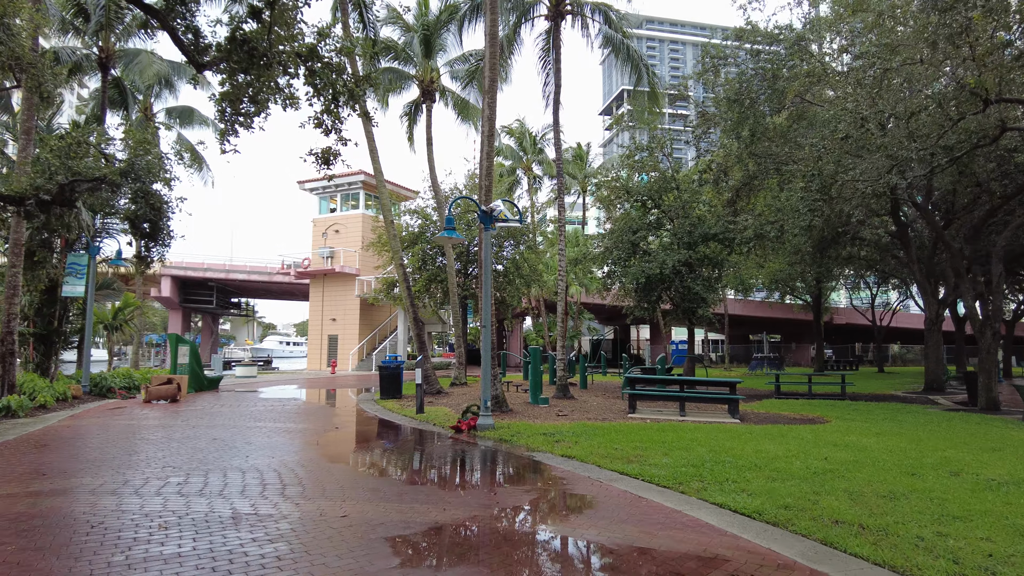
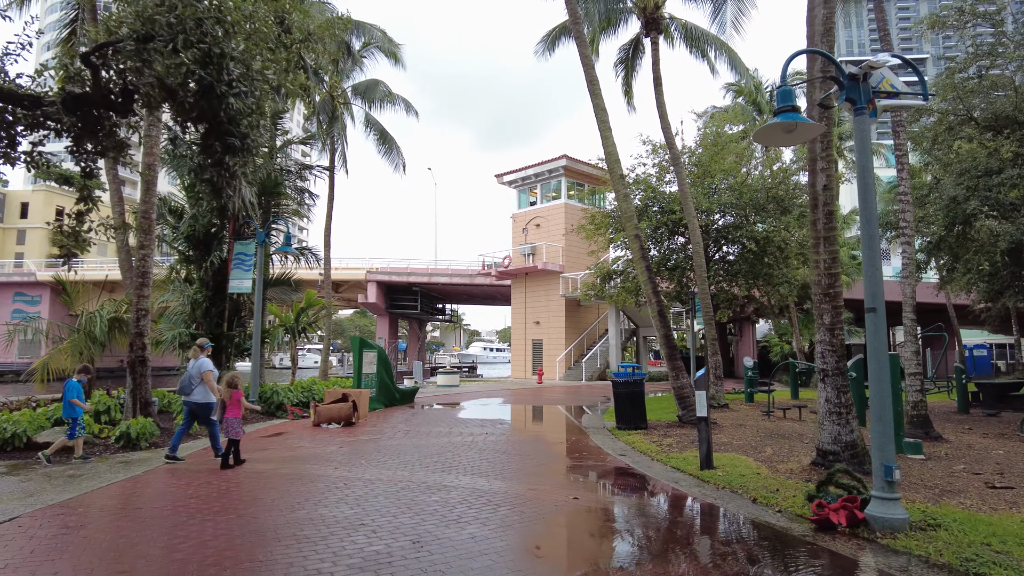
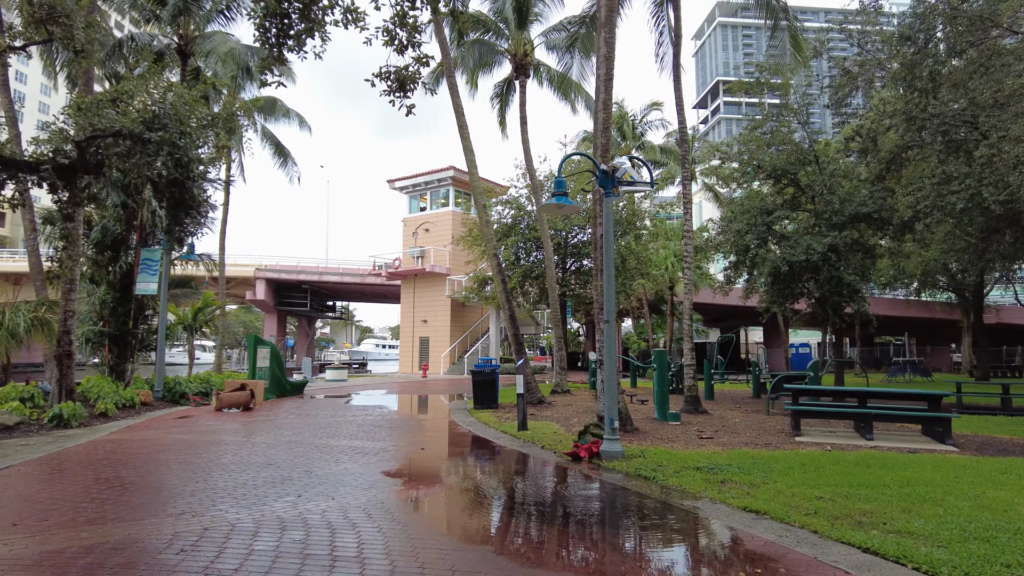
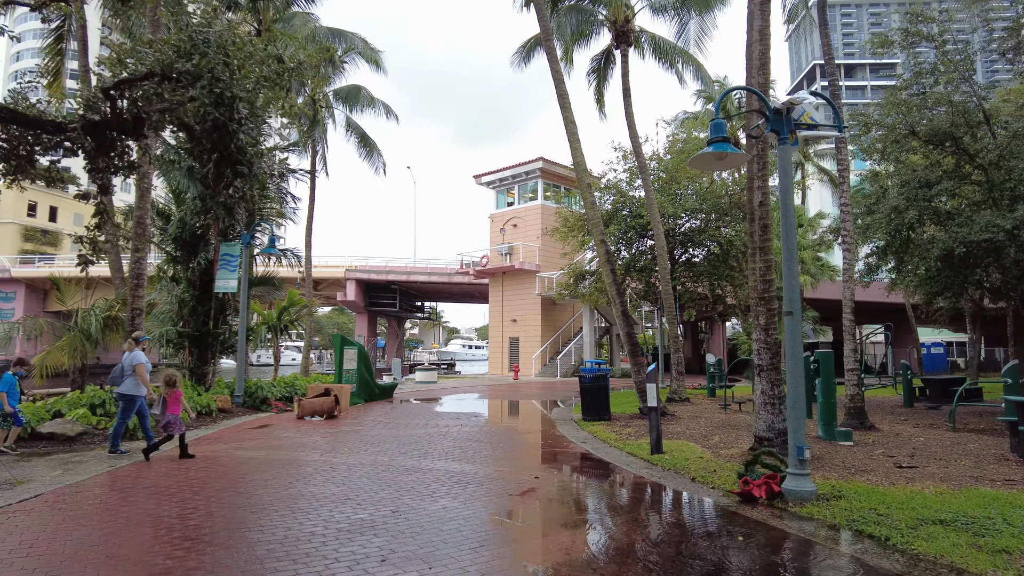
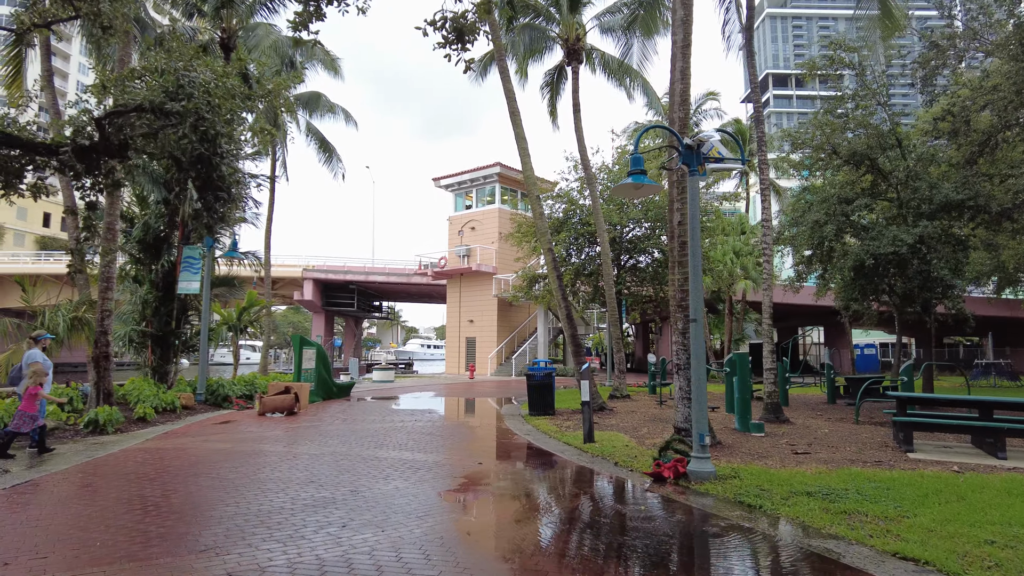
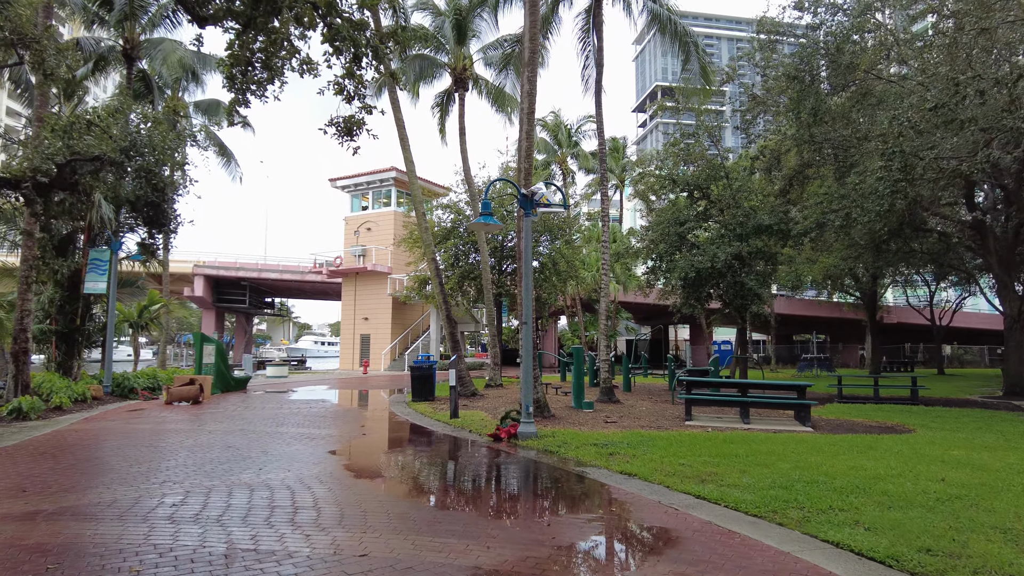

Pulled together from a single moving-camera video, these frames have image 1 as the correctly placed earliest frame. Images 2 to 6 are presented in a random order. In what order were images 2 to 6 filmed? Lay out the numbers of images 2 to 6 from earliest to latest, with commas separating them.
6, 3, 5, 4, 2
